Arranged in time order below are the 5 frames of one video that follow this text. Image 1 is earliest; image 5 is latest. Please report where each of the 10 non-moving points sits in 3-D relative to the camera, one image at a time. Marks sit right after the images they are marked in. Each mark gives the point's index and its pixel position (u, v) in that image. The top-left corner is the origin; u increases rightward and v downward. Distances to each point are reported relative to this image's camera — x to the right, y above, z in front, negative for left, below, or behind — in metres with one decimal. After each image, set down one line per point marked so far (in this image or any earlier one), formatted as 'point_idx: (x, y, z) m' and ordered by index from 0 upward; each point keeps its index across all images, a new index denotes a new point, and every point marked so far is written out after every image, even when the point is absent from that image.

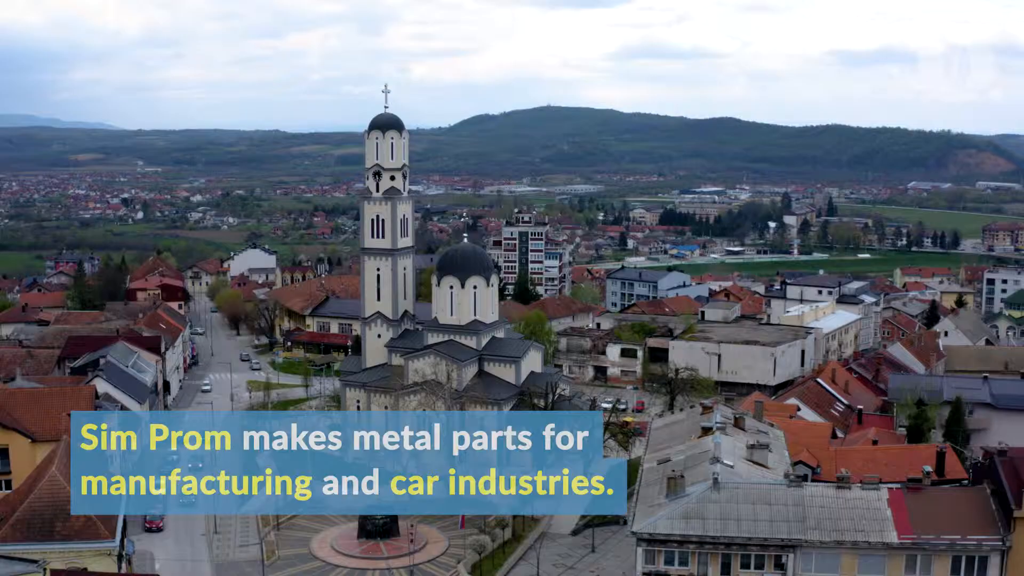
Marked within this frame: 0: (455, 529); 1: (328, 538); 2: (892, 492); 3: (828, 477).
0: (-0.5, -2.5, +17.3) m
1: (-1.9, -2.5, +16.7) m
2: (+2.7, -1.5, +11.9) m
3: (+2.8, -1.6, +14.6) m
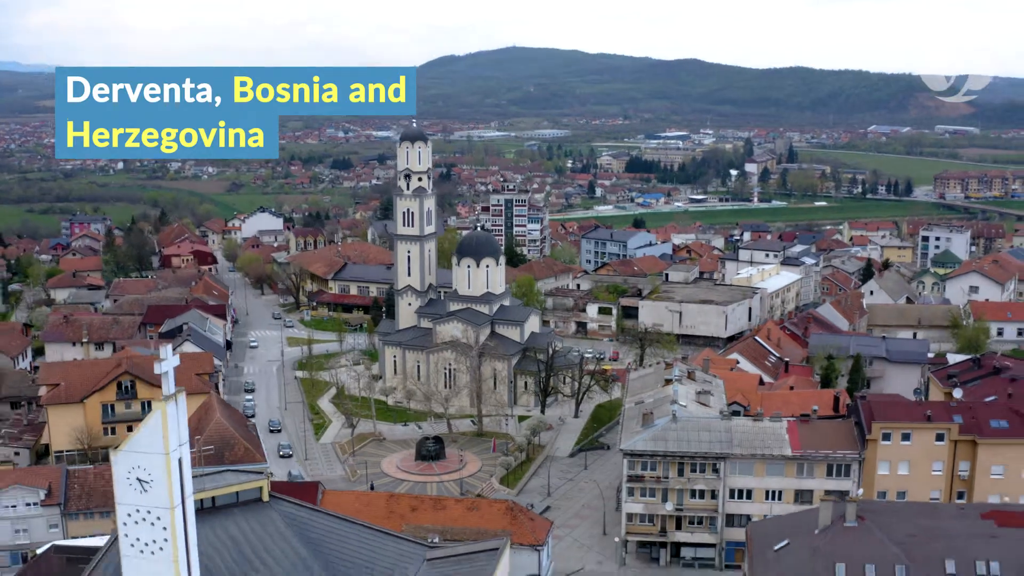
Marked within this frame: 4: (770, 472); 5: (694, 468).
0: (-0.3, -2.3, +23.4) m
1: (-1.6, -2.4, +22.8) m
2: (+3.0, -1.5, +18.1) m
3: (+3.0, -1.5, +20.7) m
4: (+2.7, -1.9, +17.4) m
5: (+1.9, -1.9, +17.5) m
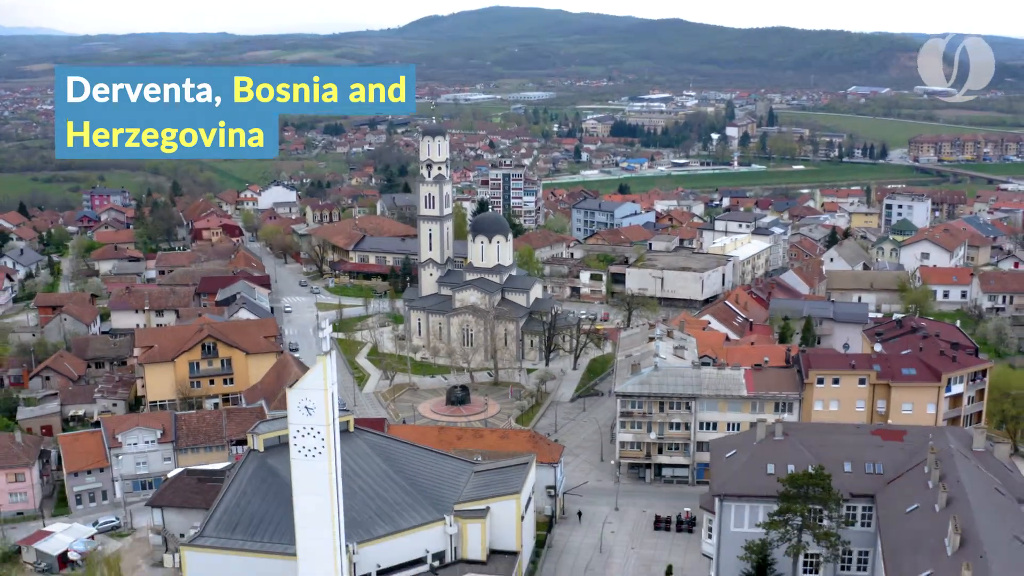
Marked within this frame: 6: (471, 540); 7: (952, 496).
0: (-0.1, -1.9, +28.5) m
1: (-1.4, -2.0, +27.9) m
2: (+3.3, -1.2, +23.2) m
3: (+3.3, -1.1, +25.9) m
4: (+3.0, -1.6, +22.5) m
5: (+2.2, -1.6, +22.7) m
6: (-0.4, -2.7, +18.0) m
7: (+4.0, -1.9, +15.1) m
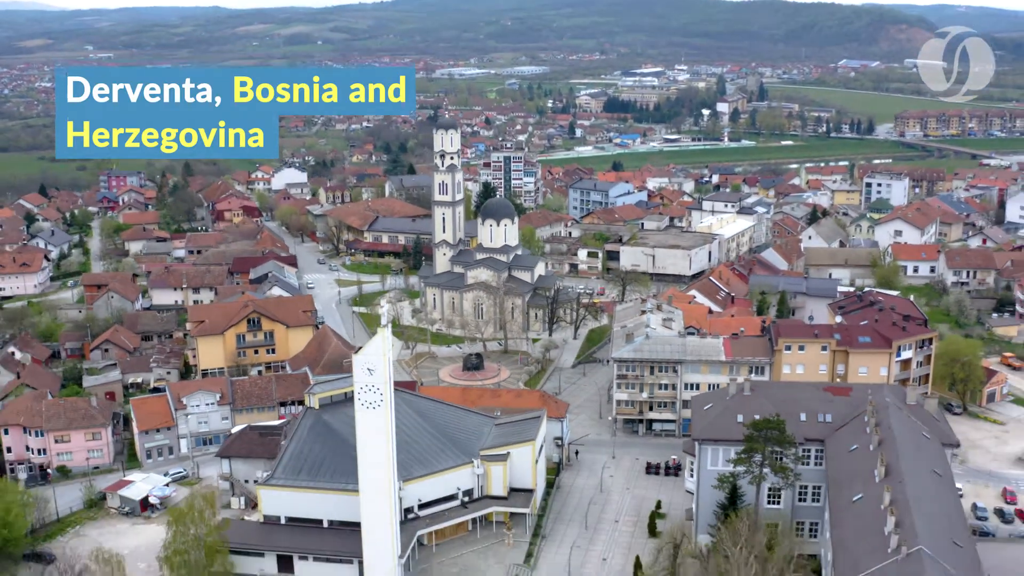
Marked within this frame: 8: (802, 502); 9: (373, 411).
0: (0.0, -1.5, +32.3) m
1: (-1.3, -1.6, +31.7) m
2: (+3.5, -0.8, +26.9) m
3: (+3.4, -0.8, +29.6) m
4: (+3.2, -1.3, +26.3) m
5: (+2.4, -1.3, +26.4) m
6: (-0.2, -2.5, +21.8) m
7: (+4.2, -1.7, +18.9) m
8: (+3.5, -2.6, +19.9) m
9: (-1.5, -1.3, +18.2) m
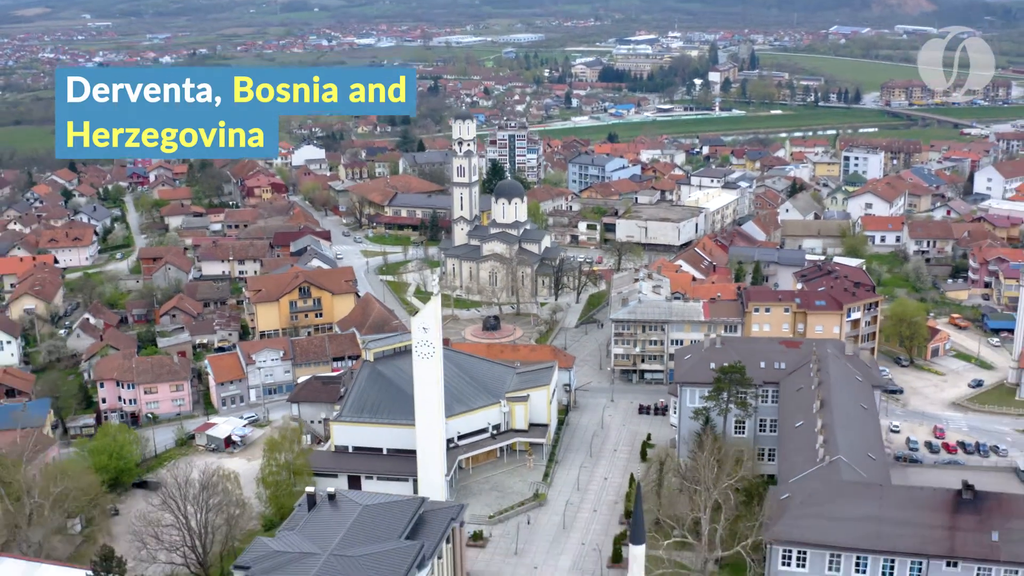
0: (+0.3, -0.9, +37.6) m
1: (-1.0, -1.0, +37.0) m
2: (+3.7, -0.3, +32.3) m
3: (+3.7, -0.2, +35.0) m
4: (+3.5, -0.8, +31.7) m
5: (+2.7, -0.8, +31.8) m
6: (+0.1, -2.1, +27.1) m
7: (+4.5, -1.3, +24.3) m
8: (+3.8, -2.2, +25.3) m
9: (-1.2, -1.0, +23.6) m
